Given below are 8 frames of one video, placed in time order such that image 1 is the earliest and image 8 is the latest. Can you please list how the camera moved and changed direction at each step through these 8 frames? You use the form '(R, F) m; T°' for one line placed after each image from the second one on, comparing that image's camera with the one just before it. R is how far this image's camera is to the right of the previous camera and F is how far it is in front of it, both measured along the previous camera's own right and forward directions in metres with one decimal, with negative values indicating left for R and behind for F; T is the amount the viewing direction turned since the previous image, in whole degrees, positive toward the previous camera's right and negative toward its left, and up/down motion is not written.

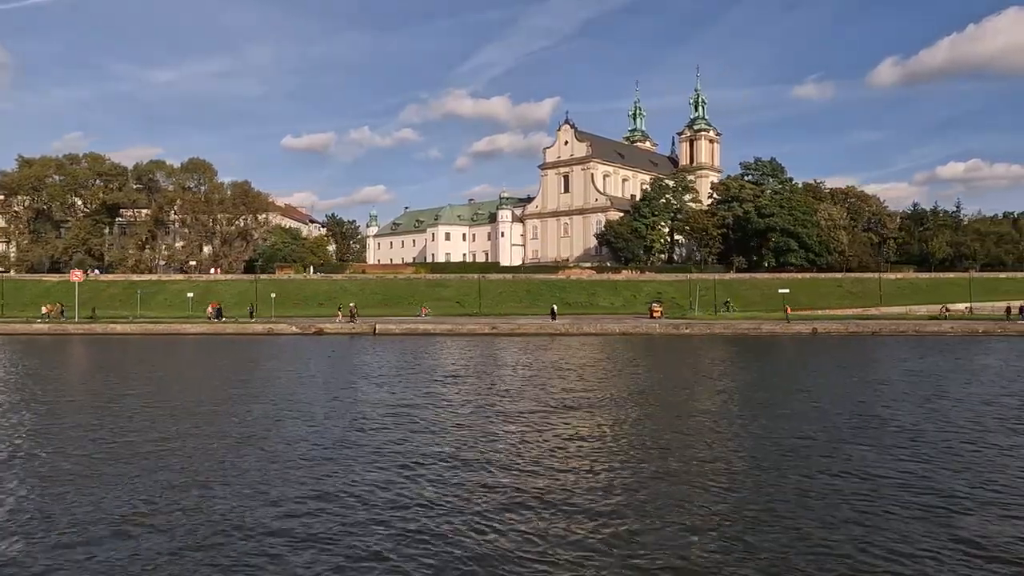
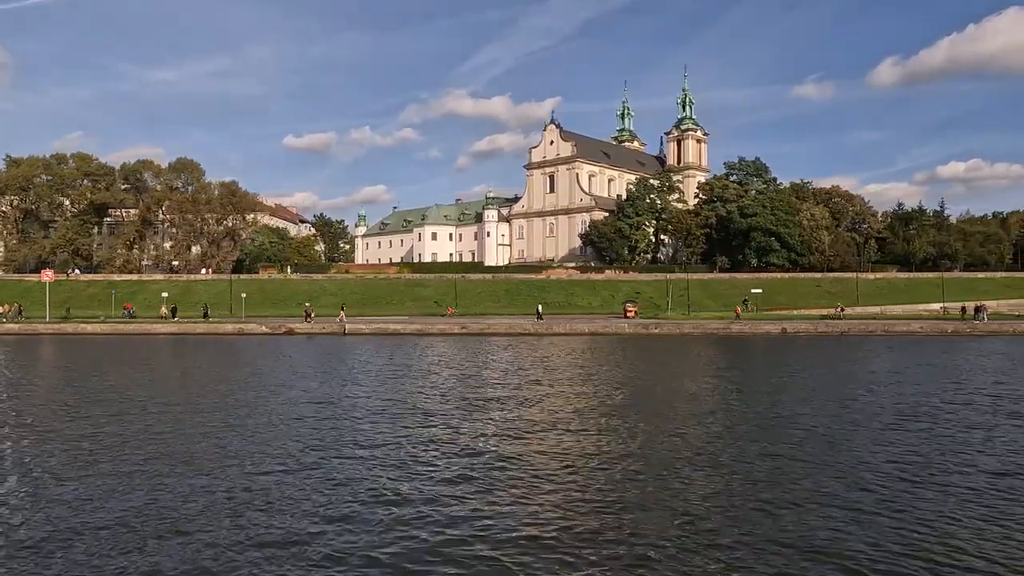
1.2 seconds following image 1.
(+1.4, +0.1) m; 0°
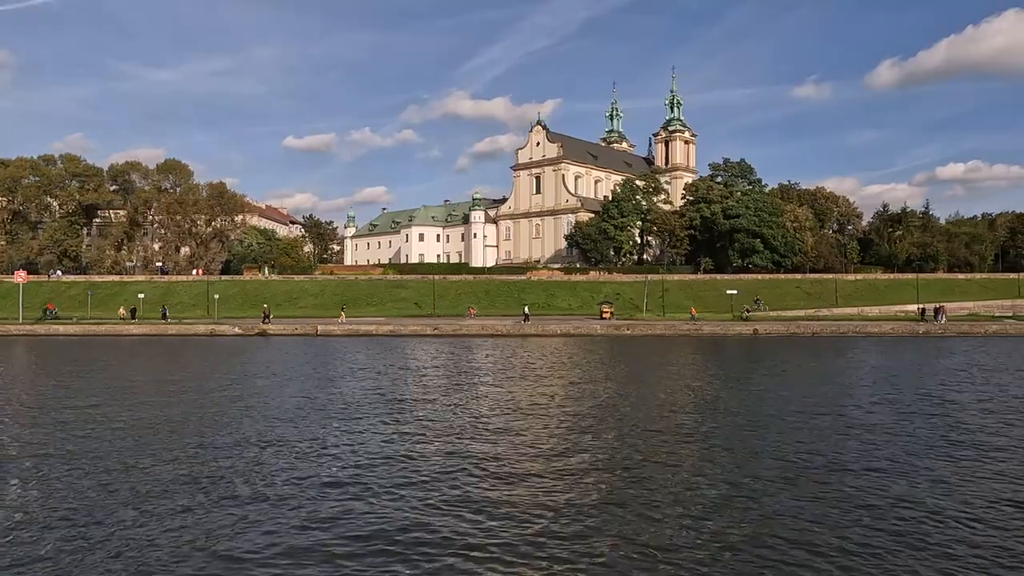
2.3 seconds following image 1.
(+1.2, 0.0) m; 0°
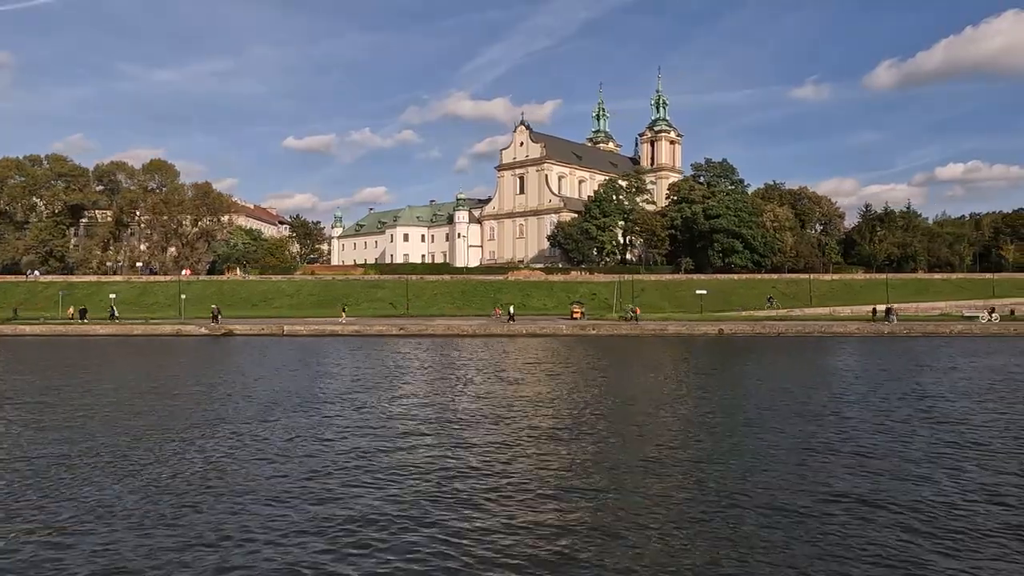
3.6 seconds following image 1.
(+1.5, 0.0) m; 0°
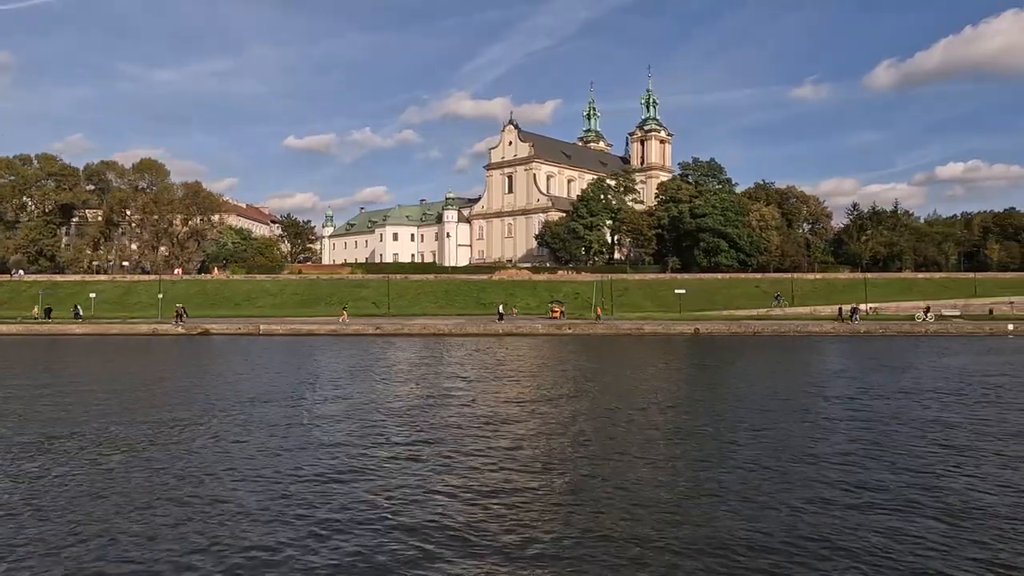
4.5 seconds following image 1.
(+1.1, 0.0) m; 0°
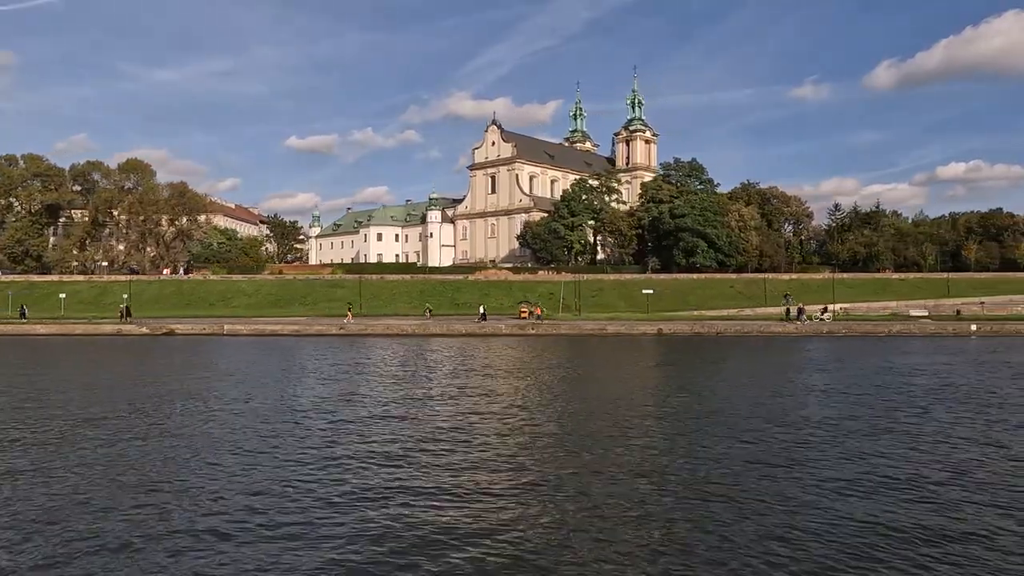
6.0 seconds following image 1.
(+1.7, 0.0) m; 0°
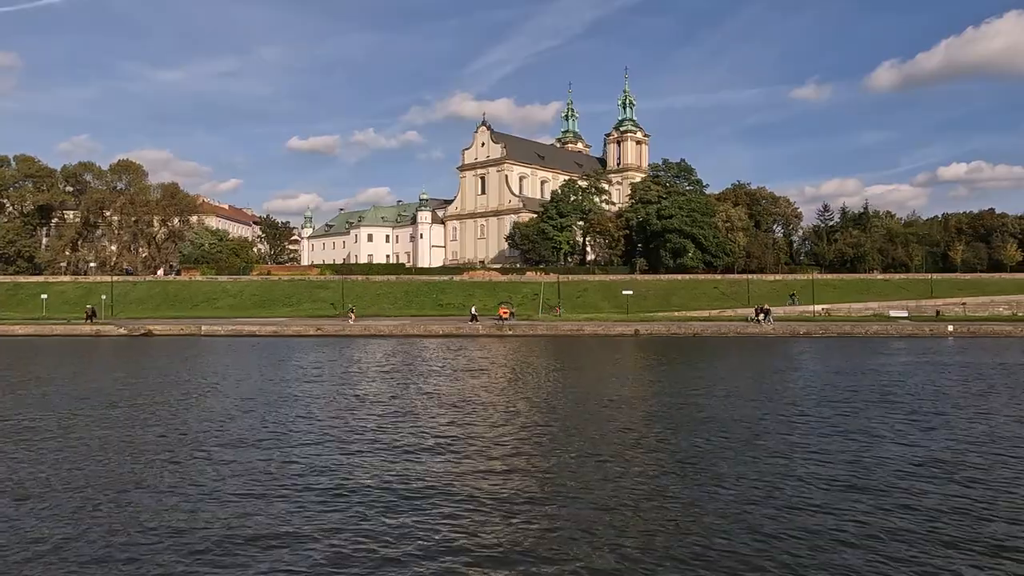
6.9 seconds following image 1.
(+1.1, 0.0) m; 0°
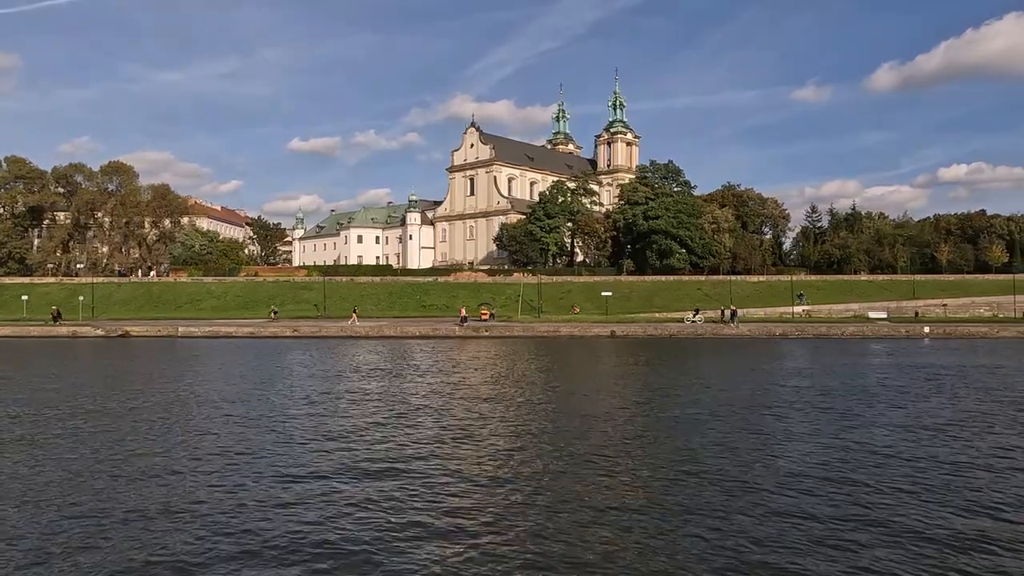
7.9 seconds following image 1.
(+1.1, 0.0) m; 0°
